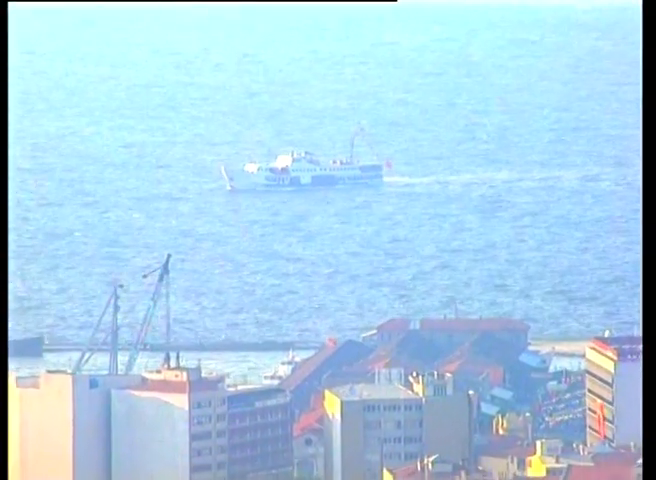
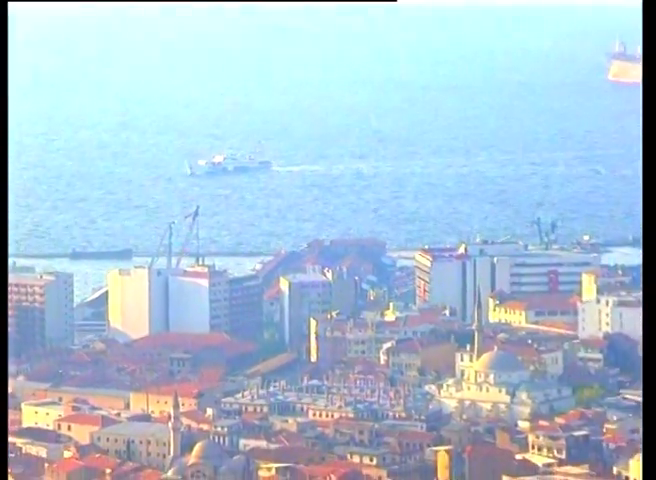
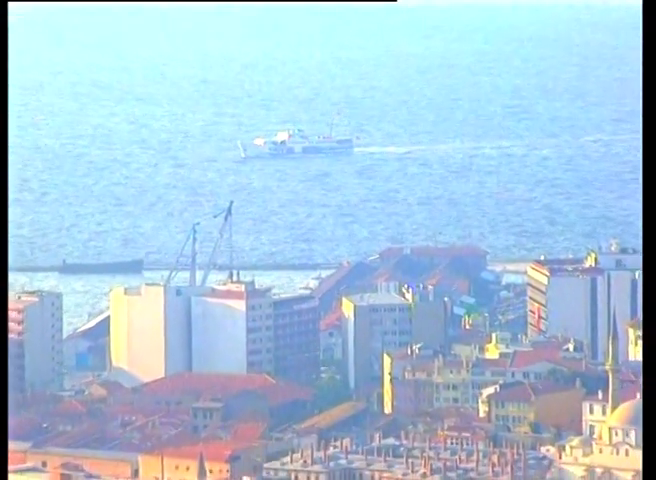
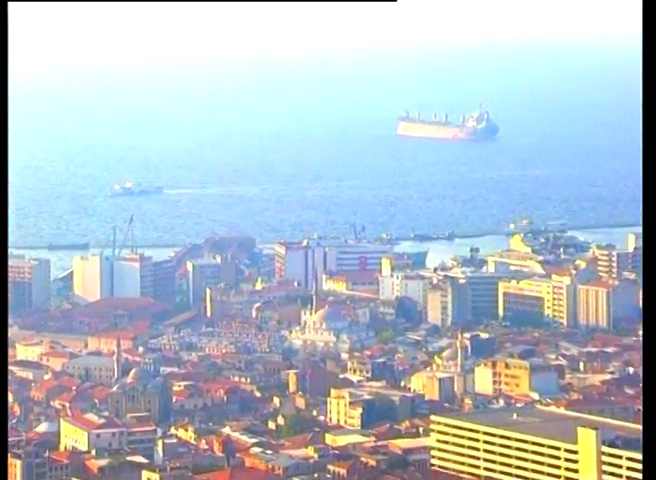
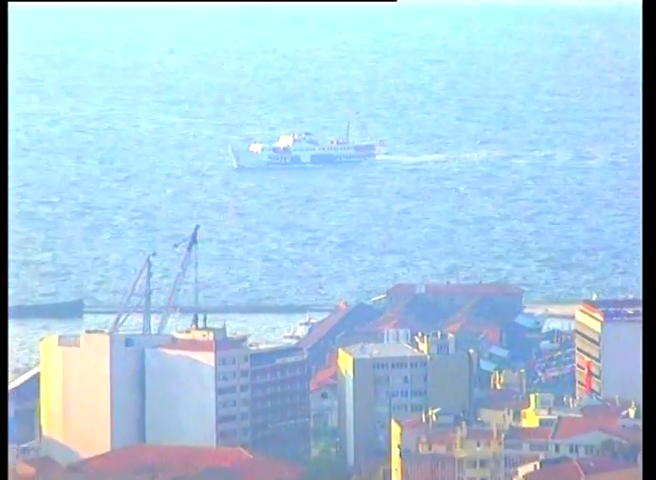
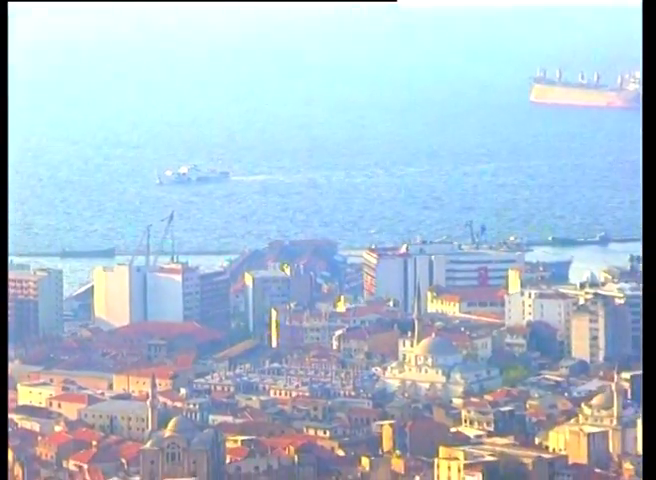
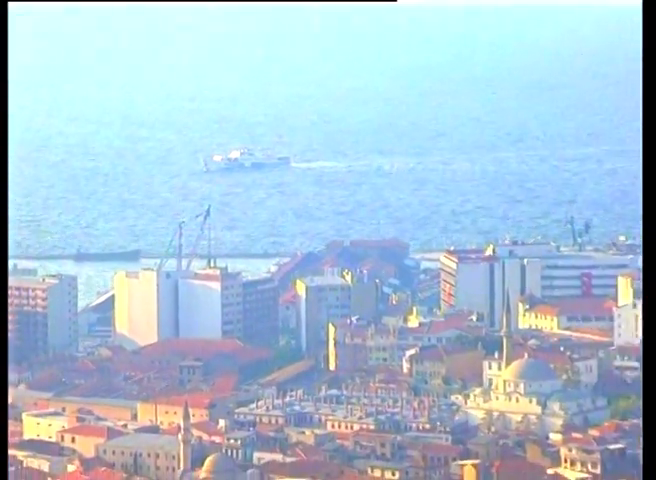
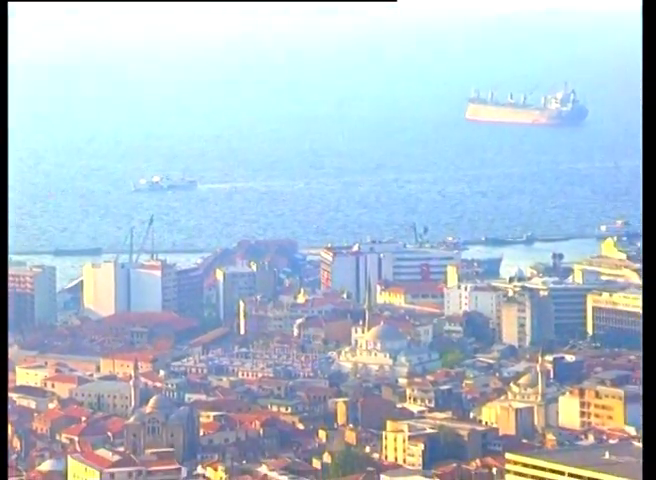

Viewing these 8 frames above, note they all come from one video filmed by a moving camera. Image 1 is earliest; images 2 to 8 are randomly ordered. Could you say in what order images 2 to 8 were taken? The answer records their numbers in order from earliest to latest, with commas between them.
5, 3, 7, 2, 6, 8, 4
